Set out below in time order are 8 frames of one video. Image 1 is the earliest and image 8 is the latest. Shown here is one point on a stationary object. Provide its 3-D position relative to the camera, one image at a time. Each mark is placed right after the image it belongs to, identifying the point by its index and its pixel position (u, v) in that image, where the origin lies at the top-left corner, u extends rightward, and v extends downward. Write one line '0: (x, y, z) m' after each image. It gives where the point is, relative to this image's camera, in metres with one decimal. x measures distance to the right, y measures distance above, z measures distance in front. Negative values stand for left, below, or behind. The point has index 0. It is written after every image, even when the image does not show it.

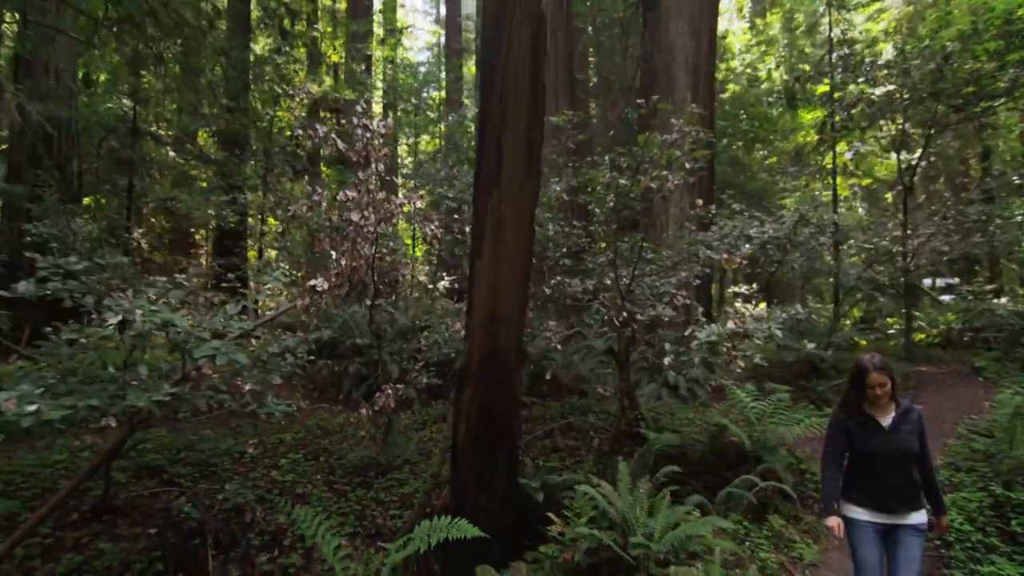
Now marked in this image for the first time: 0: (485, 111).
0: (-0.1, +0.9, +3.2) m
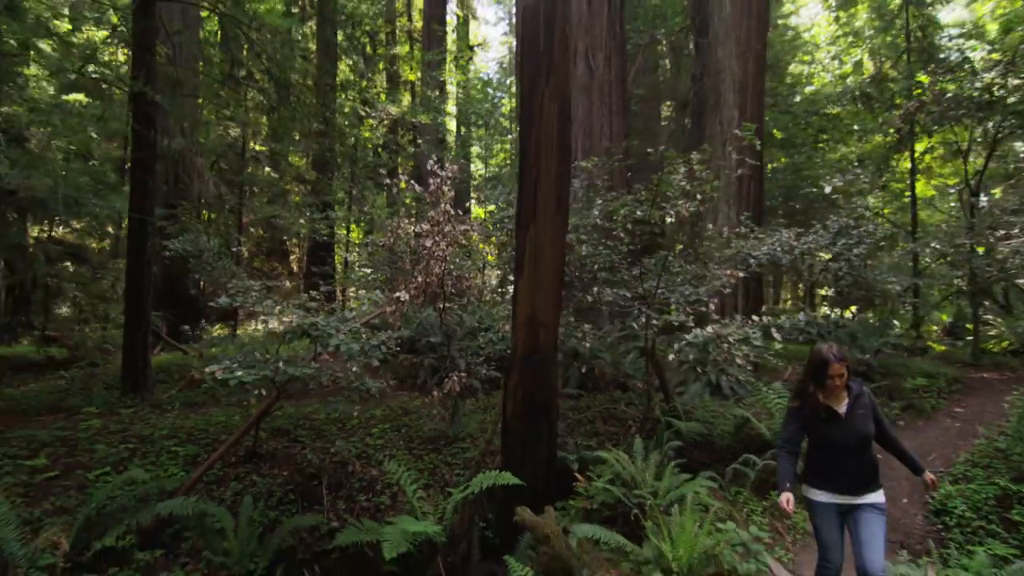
0: (+0.1, +0.8, +4.3) m
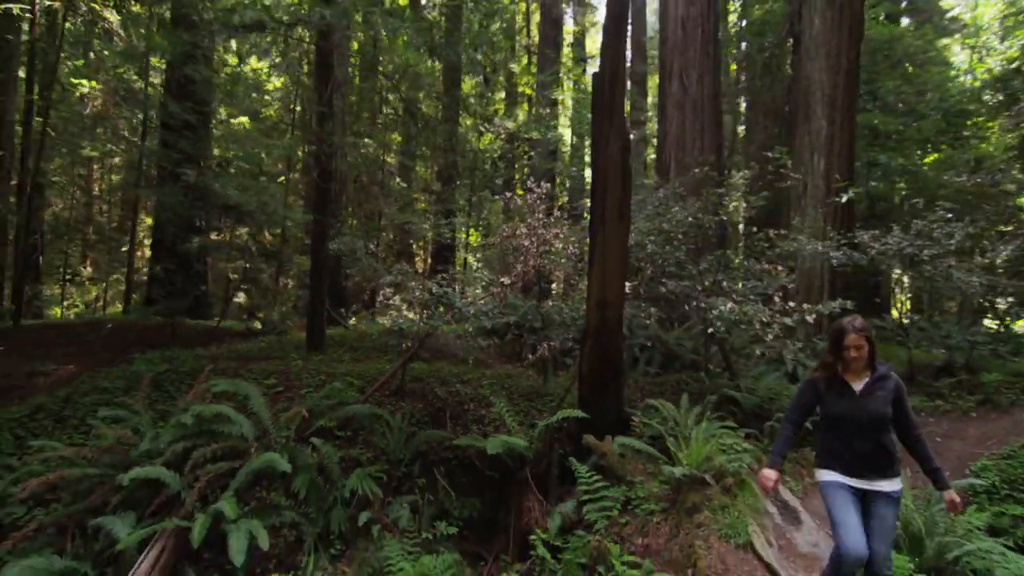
0: (+0.8, +0.9, +5.7) m
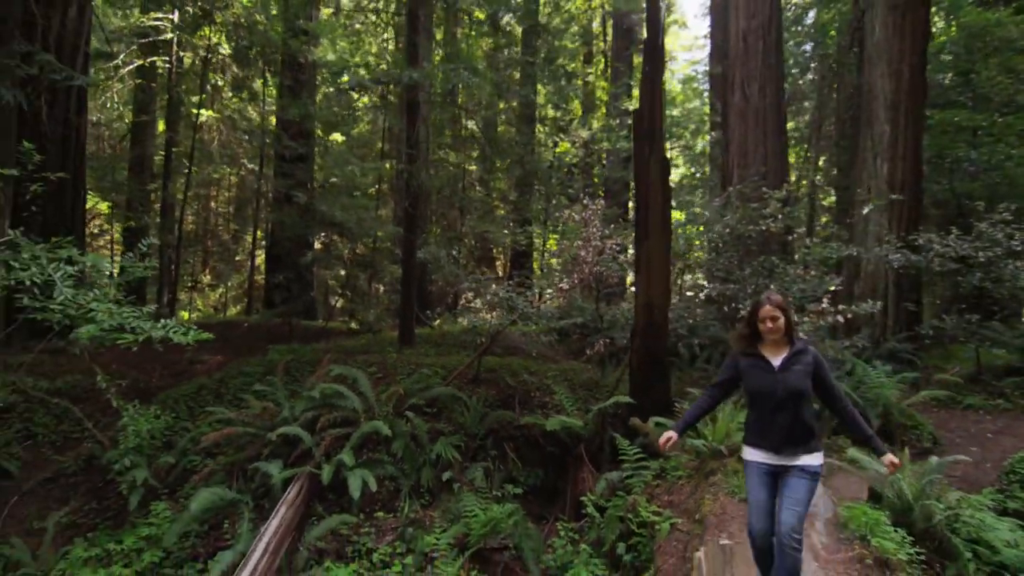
0: (+1.4, +0.9, +6.7) m
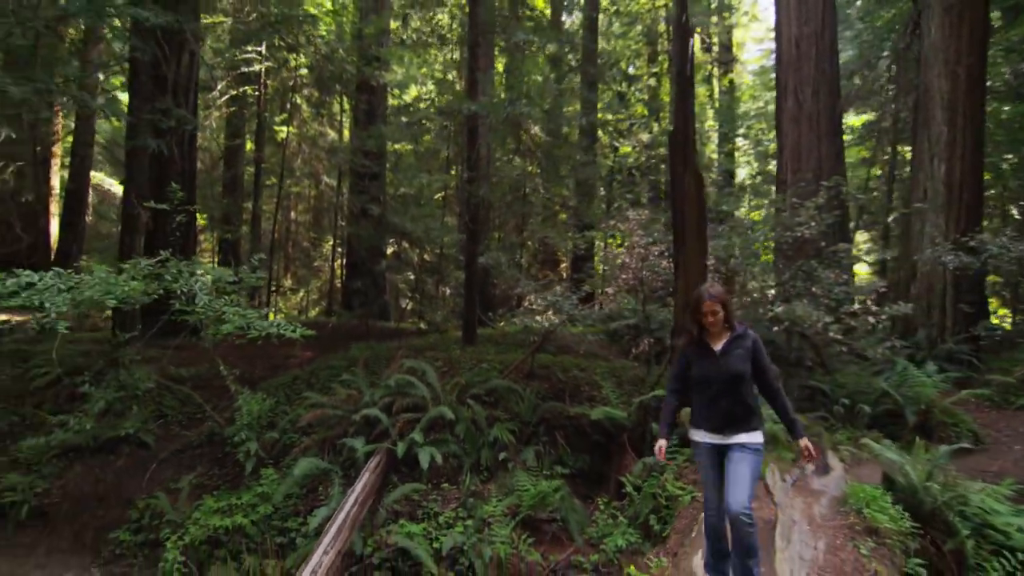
0: (+2.0, +0.8, +7.3) m
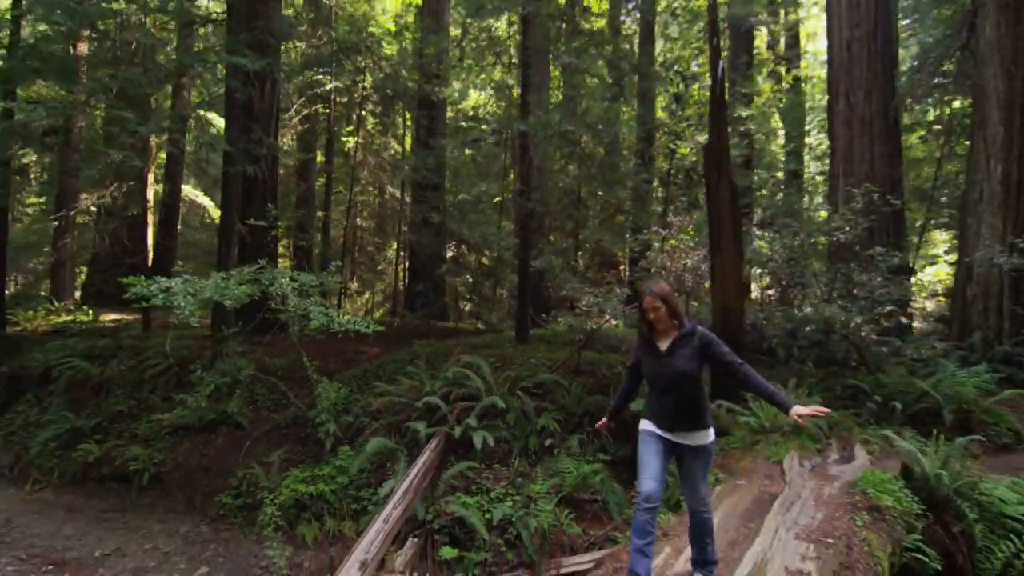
0: (+2.5, +0.8, +7.8) m
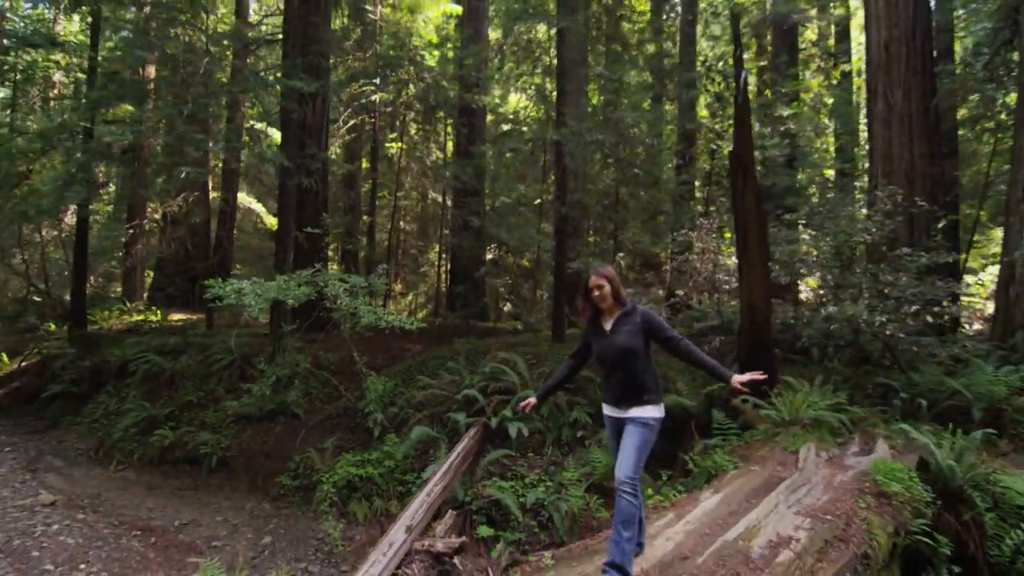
0: (+3.0, +0.8, +8.1) m
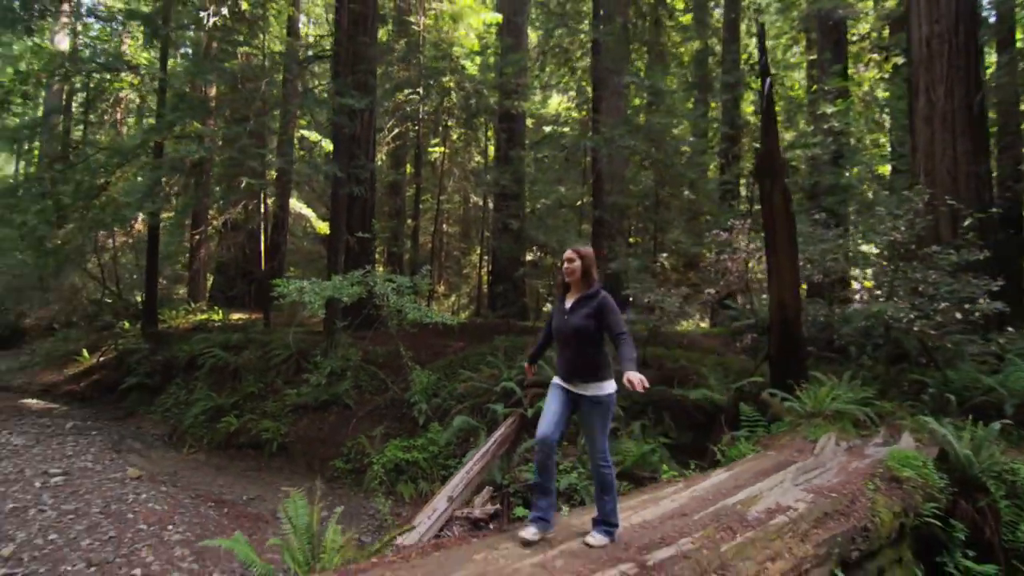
0: (+3.5, +0.8, +8.4) m
